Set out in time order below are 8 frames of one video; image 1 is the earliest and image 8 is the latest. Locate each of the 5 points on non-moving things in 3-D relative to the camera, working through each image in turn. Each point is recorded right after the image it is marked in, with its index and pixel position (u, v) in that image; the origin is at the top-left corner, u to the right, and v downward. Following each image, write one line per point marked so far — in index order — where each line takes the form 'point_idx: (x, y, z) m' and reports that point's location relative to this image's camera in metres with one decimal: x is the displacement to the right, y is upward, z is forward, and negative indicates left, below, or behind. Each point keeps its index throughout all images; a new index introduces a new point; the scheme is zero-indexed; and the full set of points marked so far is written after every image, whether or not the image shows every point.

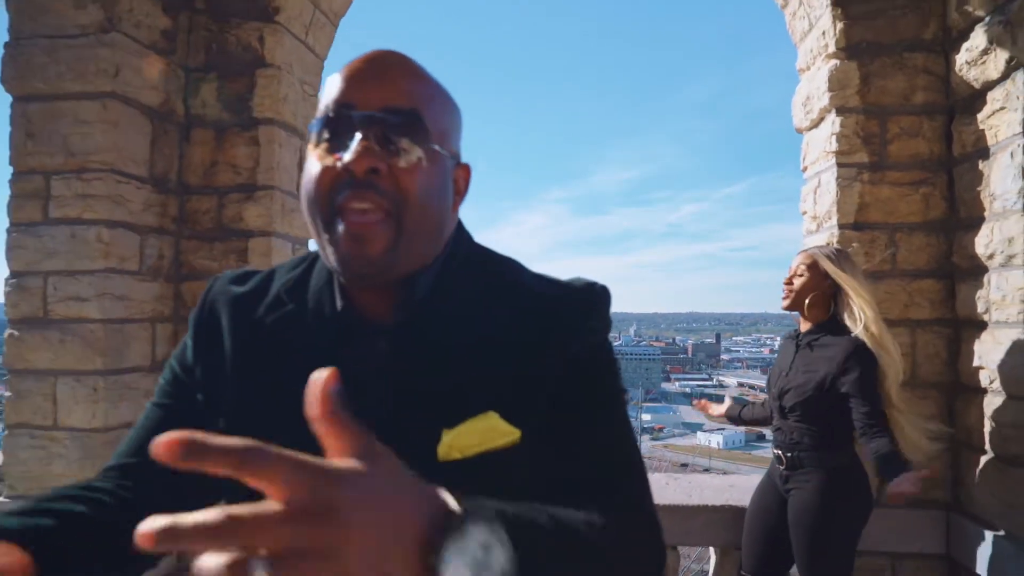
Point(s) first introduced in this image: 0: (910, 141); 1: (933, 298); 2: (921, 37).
0: (+1.7, +0.6, +2.5) m
1: (+1.7, 0.0, +2.5) m
2: (+1.7, +1.0, +2.5) m
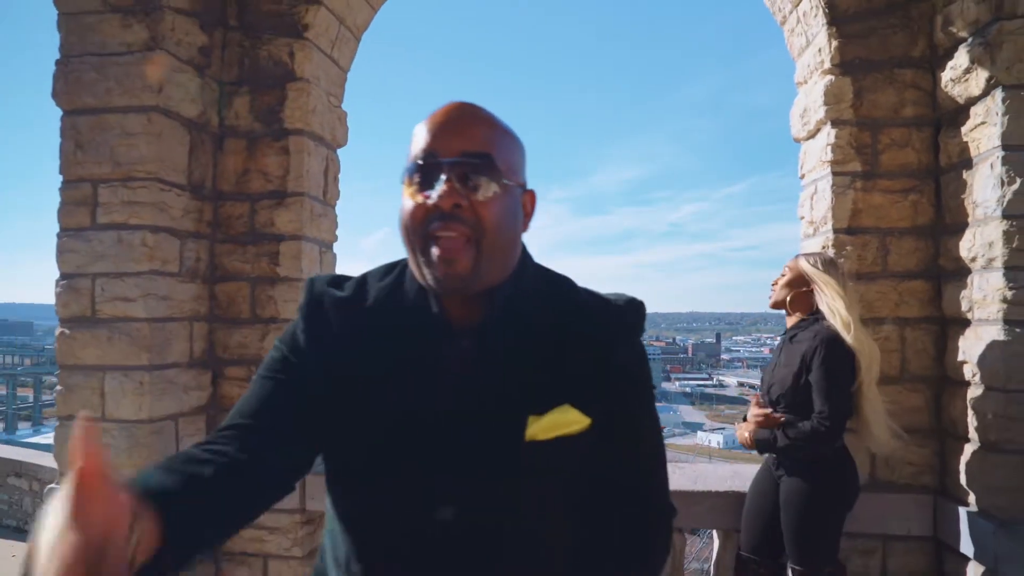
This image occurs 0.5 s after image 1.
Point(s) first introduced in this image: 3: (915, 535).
0: (+1.7, +0.6, +2.7) m
1: (+1.8, 0.0, +2.7) m
2: (+1.8, +1.0, +2.7) m
3: (+1.8, -1.1, +2.7) m
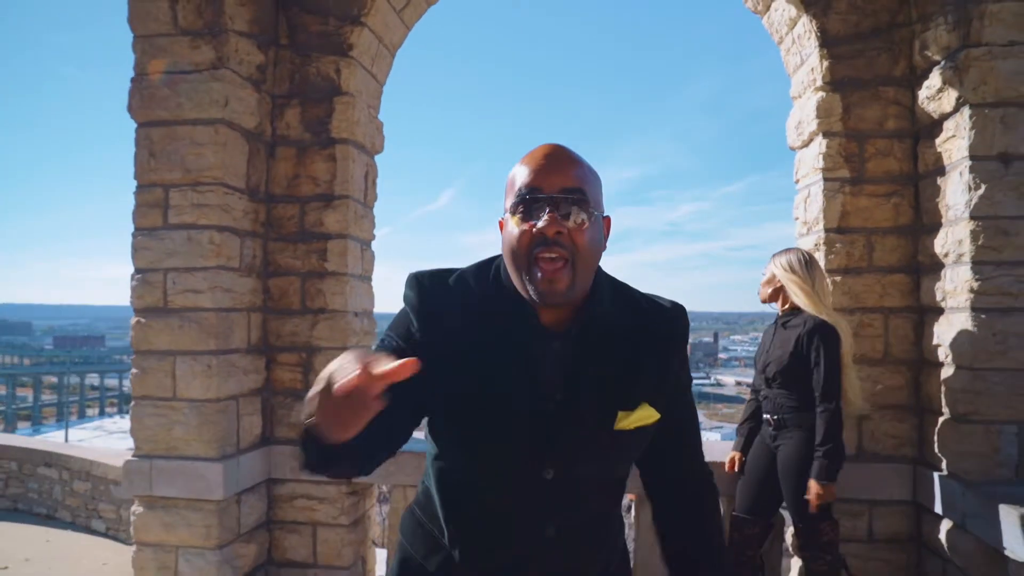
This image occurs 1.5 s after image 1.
0: (+1.9, +0.6, +3.0) m
1: (+2.0, 0.0, +3.0) m
2: (+1.9, +1.1, +3.0) m
3: (+1.9, -1.1, +3.0) m
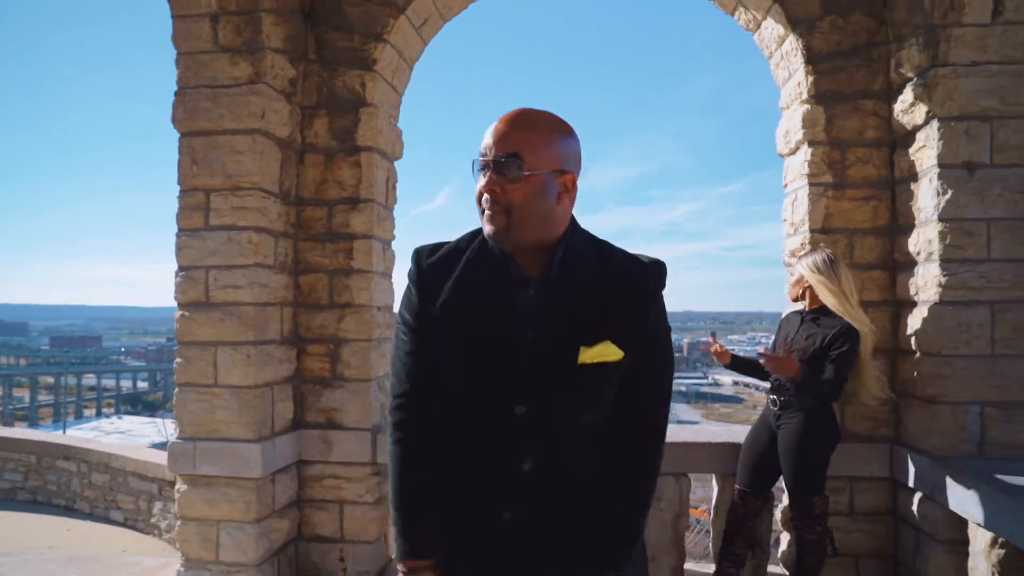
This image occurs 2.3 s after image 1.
0: (+1.9, +0.7, +3.3) m
1: (+2.0, 0.0, +3.3) m
2: (+2.0, +1.1, +3.3) m
3: (+2.0, -1.0, +3.3) m
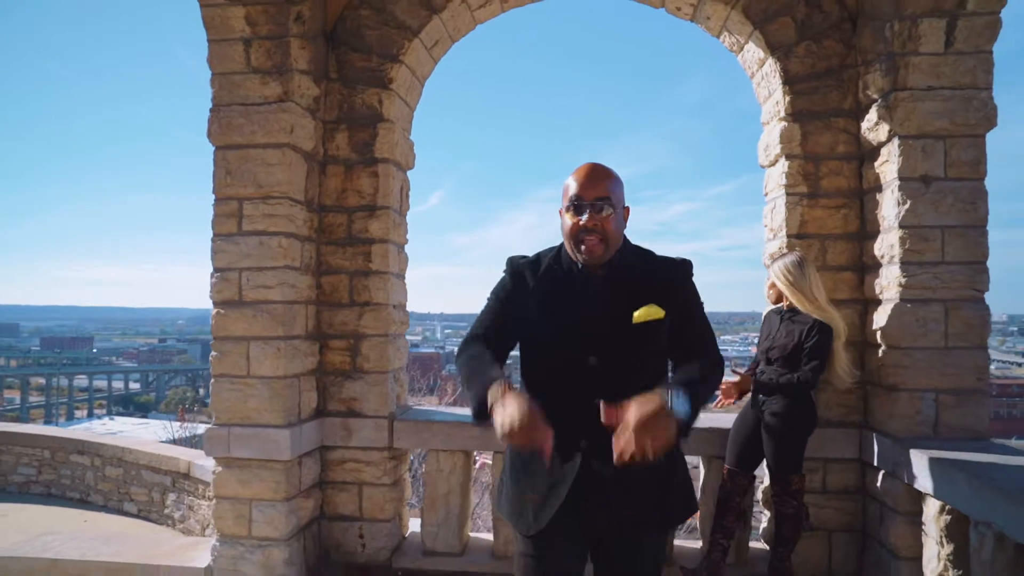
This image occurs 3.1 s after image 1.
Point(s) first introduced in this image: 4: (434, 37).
0: (+2.0, +0.7, +3.7) m
1: (+2.1, 0.0, +3.7) m
2: (+2.0, +1.1, +3.7) m
3: (+2.0, -1.0, +3.7) m
4: (-0.5, +1.7, +4.0) m
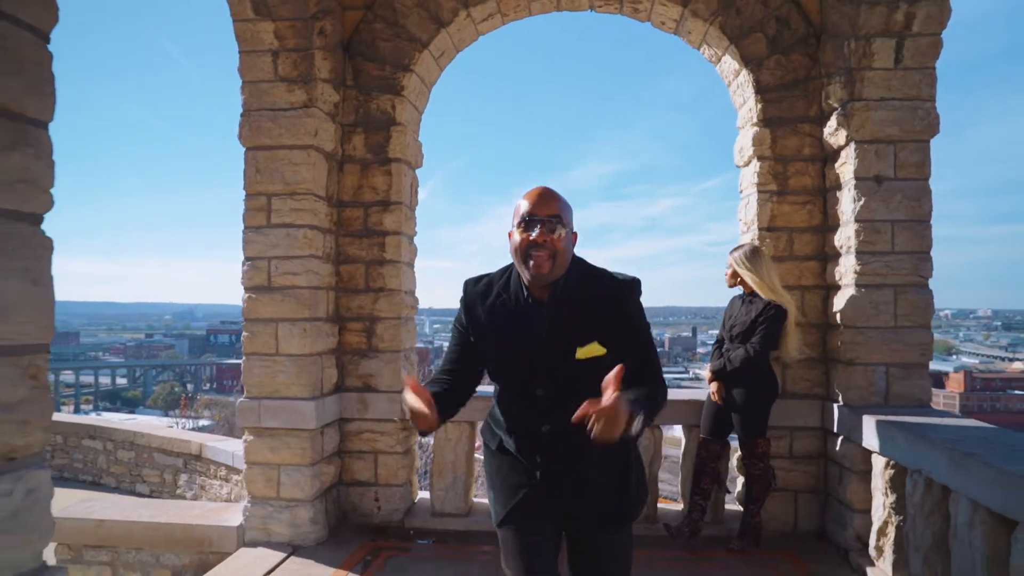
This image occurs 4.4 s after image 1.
0: (+2.0, +0.8, +4.2) m
1: (+2.1, +0.1, +4.2) m
2: (+2.0, +1.2, +4.1) m
3: (+2.0, -0.9, +4.1) m
4: (-0.5, +1.7, +4.4) m
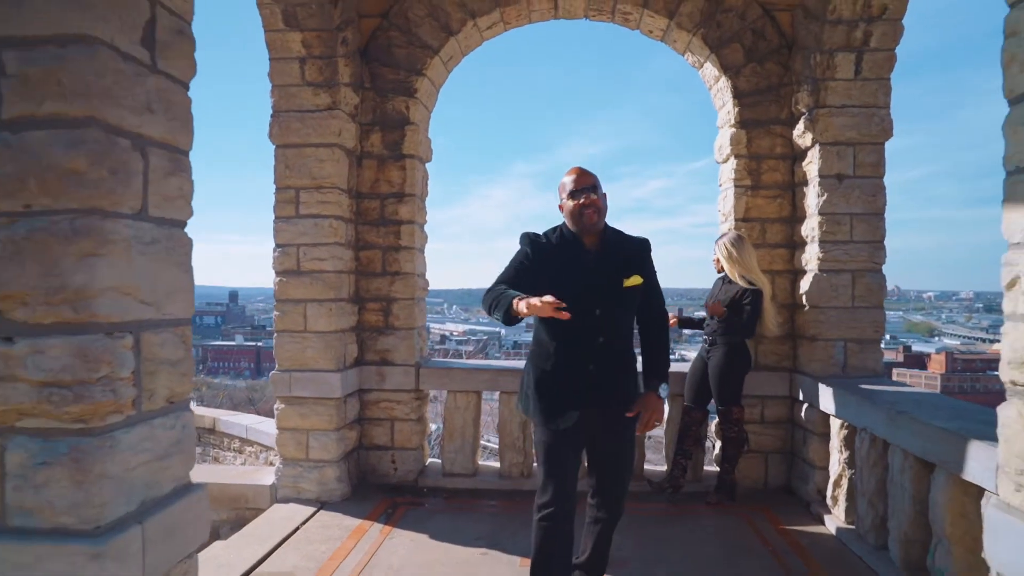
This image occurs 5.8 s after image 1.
0: (+2.0, +0.9, +4.7) m
1: (+2.1, +0.2, +4.7) m
2: (+2.1, +1.3, +4.6) m
3: (+2.1, -0.8, +4.7) m
4: (-0.5, +1.9, +4.8) m
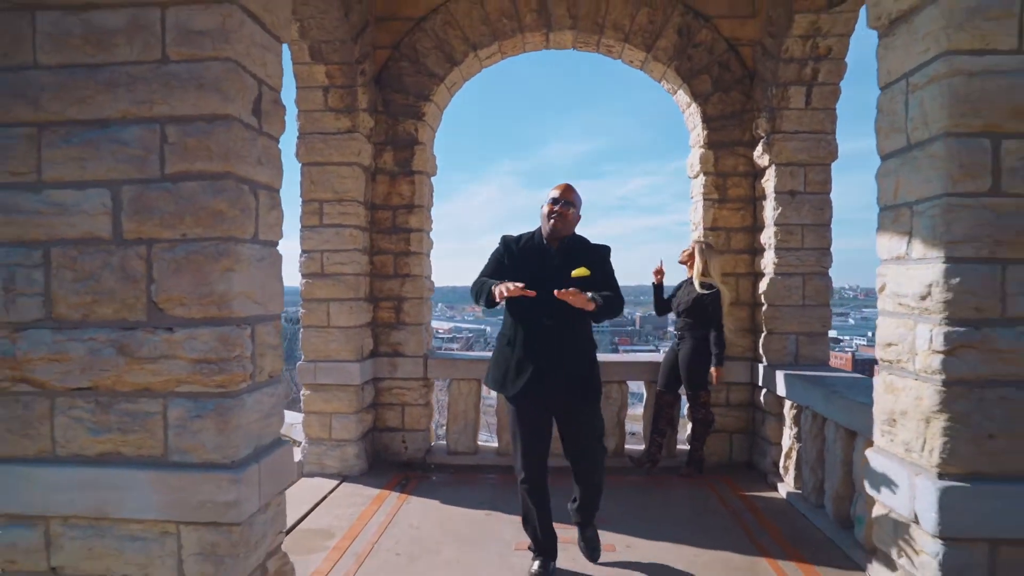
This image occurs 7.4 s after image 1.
0: (+2.0, +0.9, +5.3) m
1: (+2.1, +0.2, +5.4) m
2: (+2.0, +1.3, +5.3) m
3: (+2.0, -0.8, +5.4) m
4: (-0.5, +1.9, +5.5) m
